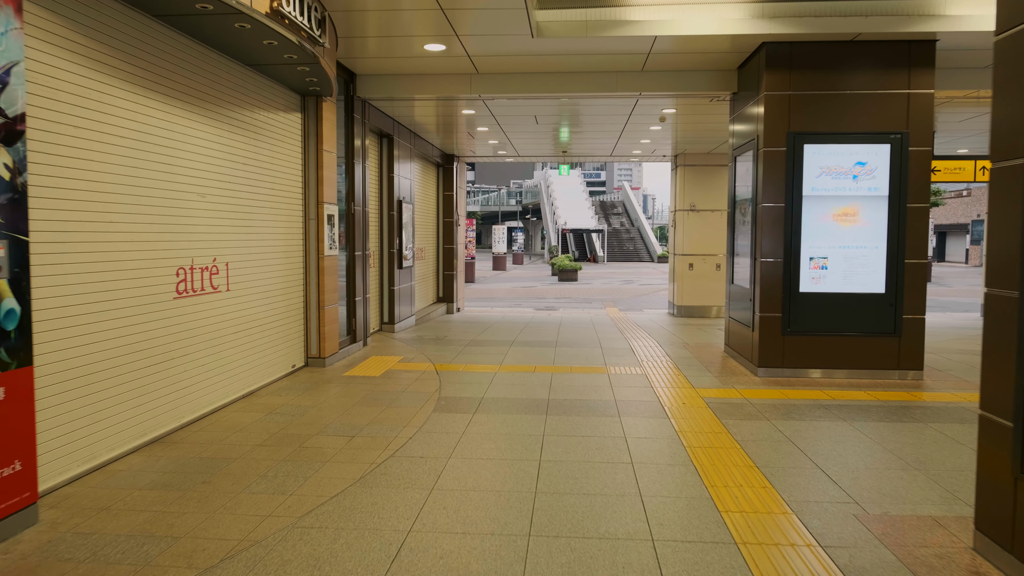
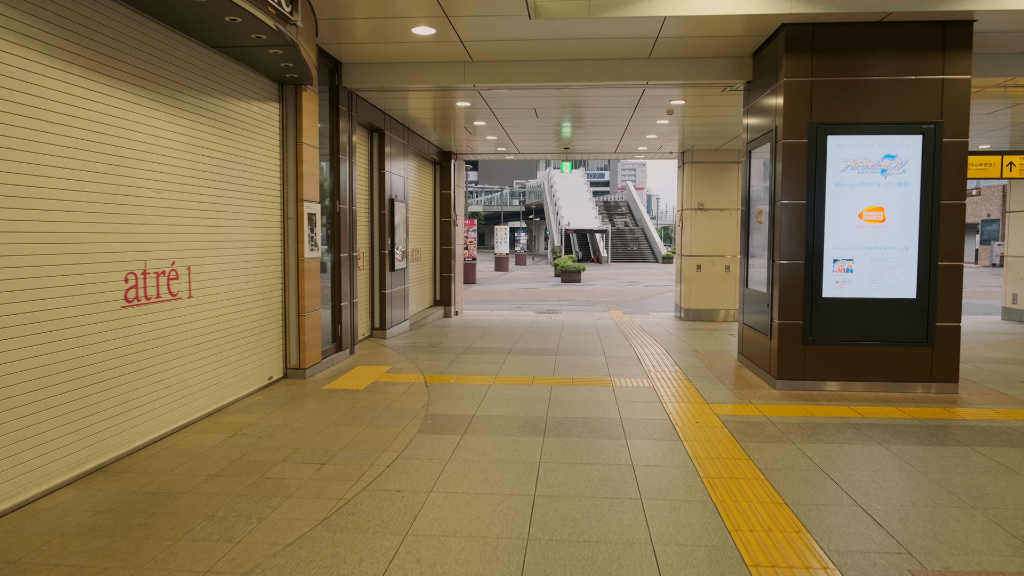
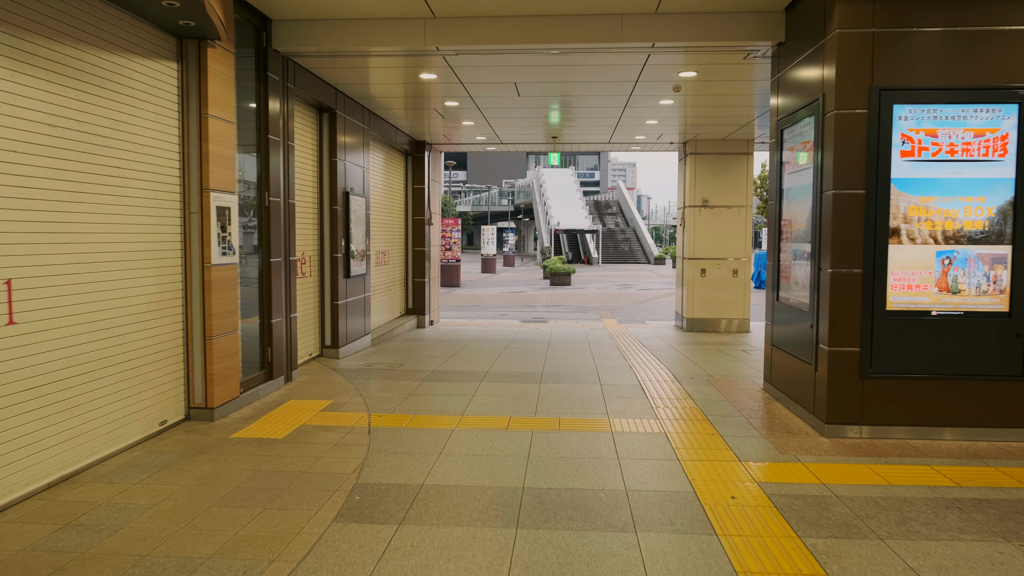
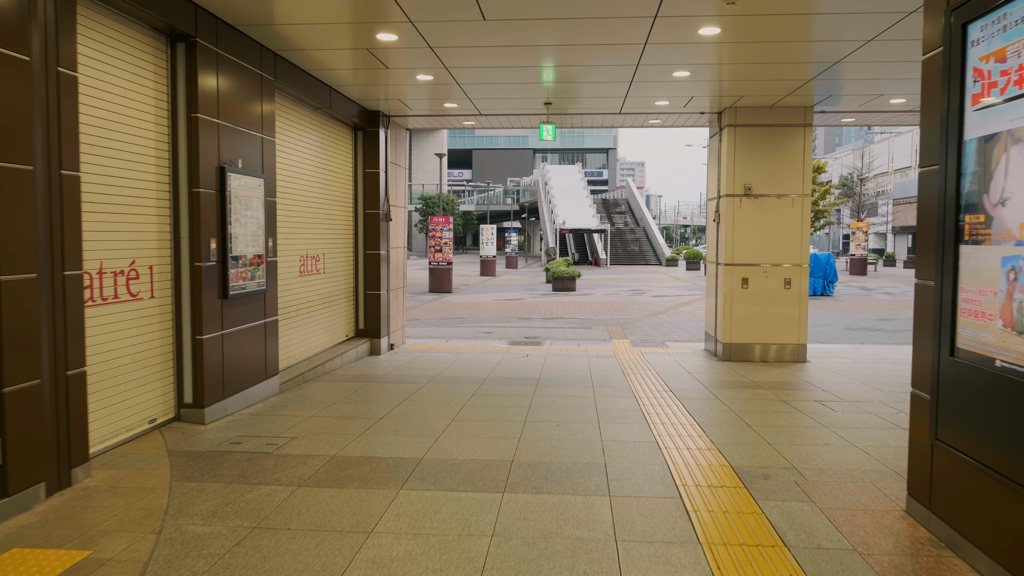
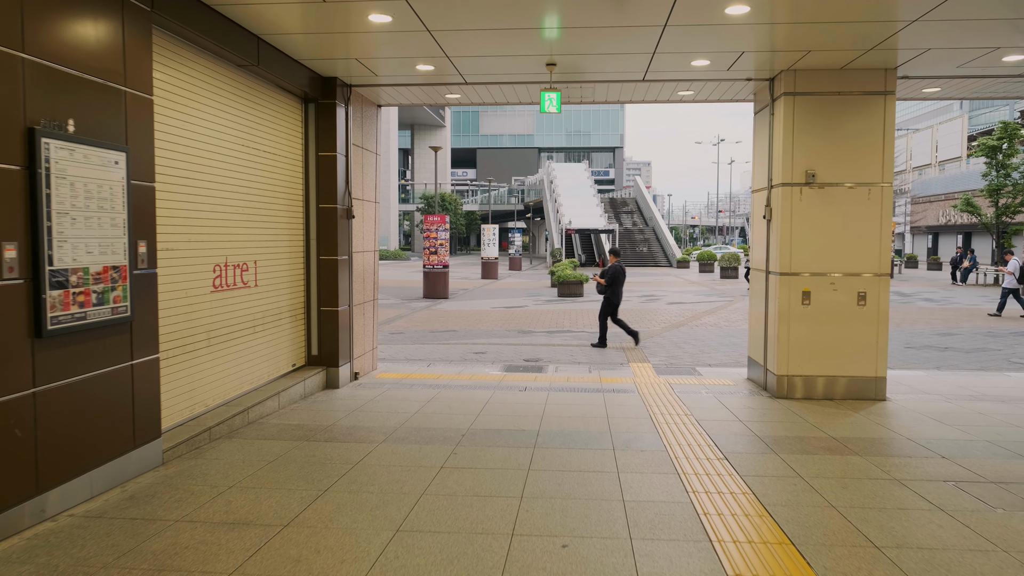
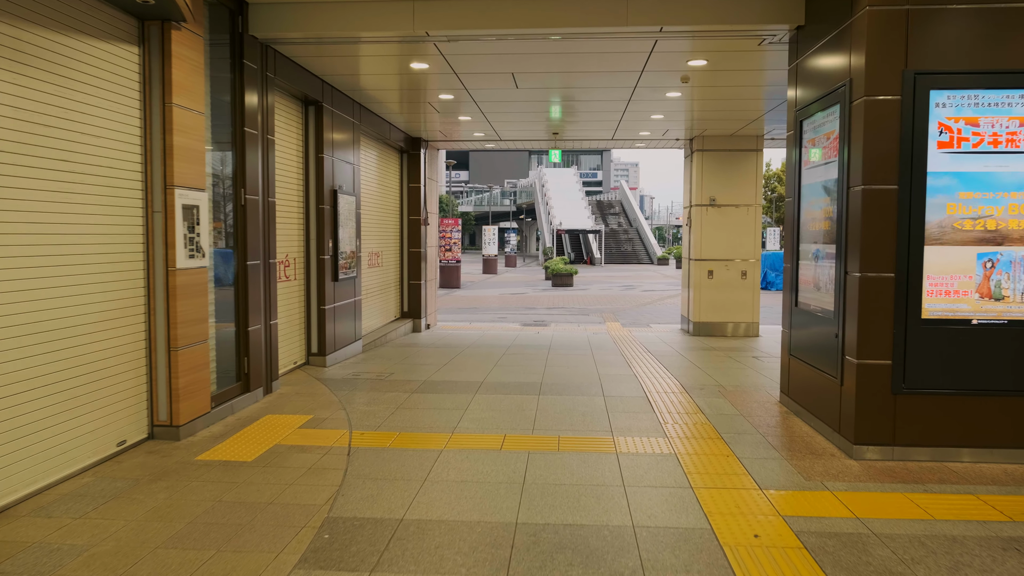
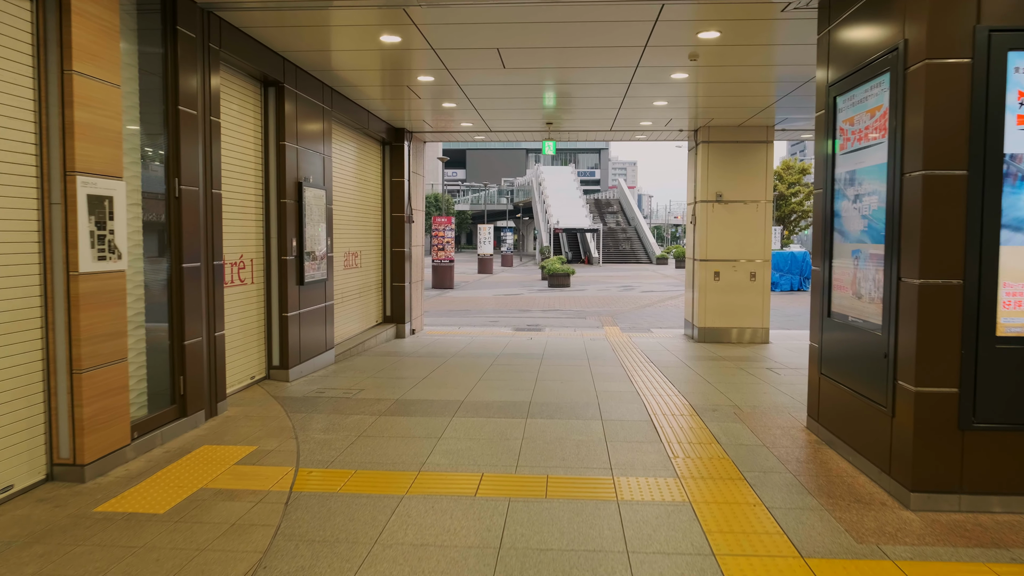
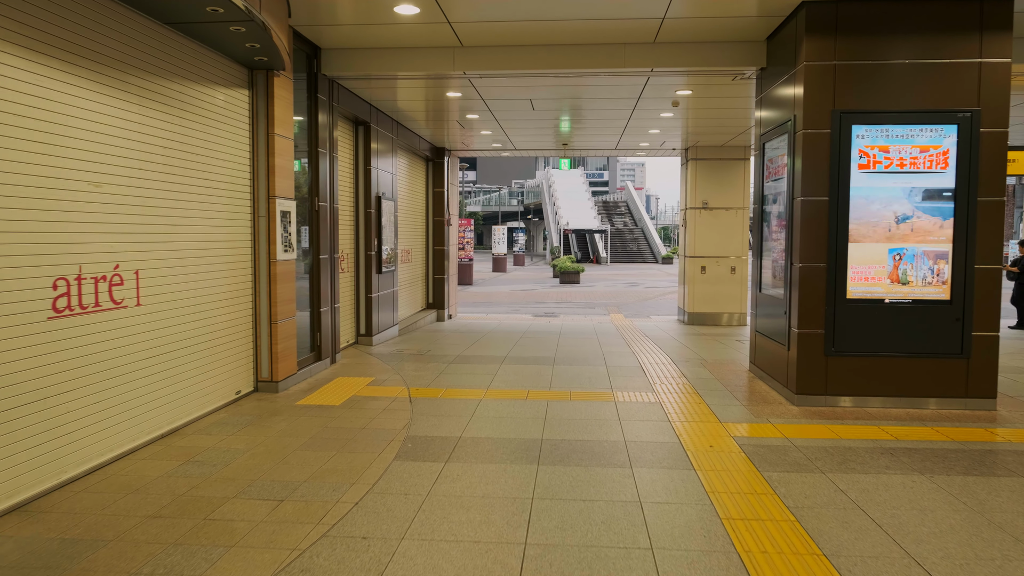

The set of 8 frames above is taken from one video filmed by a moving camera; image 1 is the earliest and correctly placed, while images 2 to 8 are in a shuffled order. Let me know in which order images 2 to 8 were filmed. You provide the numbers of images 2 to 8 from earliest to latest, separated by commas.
2, 8, 3, 6, 7, 4, 5
